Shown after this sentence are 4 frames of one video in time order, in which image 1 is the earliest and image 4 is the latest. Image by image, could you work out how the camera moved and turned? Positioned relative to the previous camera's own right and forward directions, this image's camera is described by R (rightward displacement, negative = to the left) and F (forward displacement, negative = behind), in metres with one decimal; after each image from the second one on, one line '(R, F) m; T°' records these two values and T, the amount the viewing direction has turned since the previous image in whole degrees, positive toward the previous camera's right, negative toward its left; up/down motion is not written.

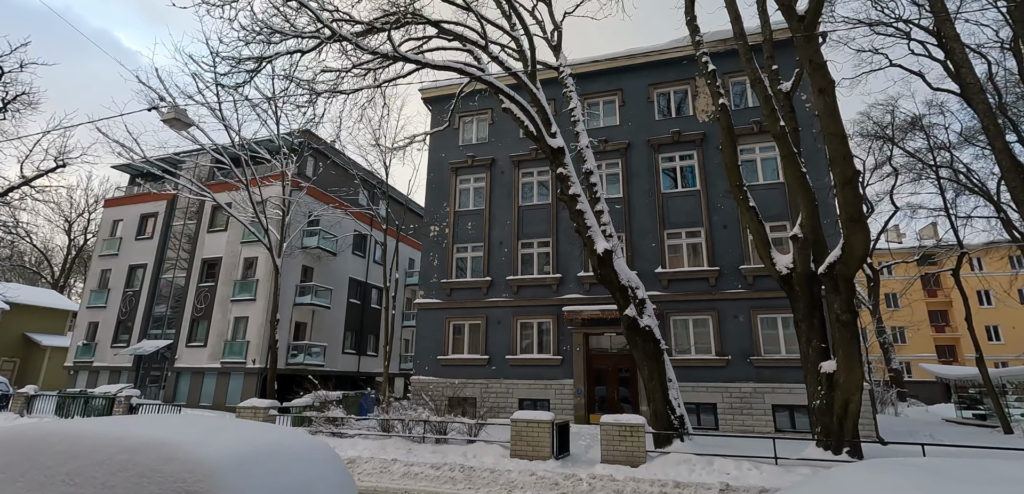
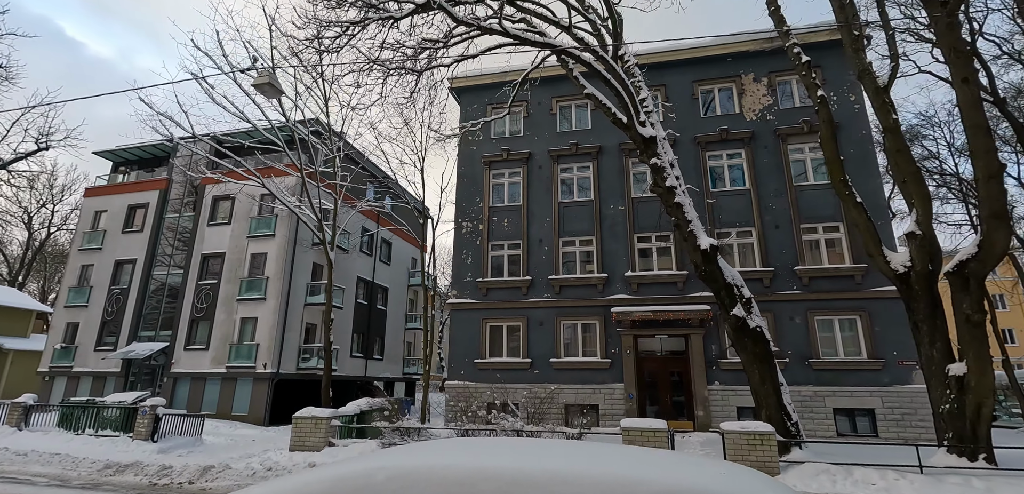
(-2.9, +1.0) m; +4°
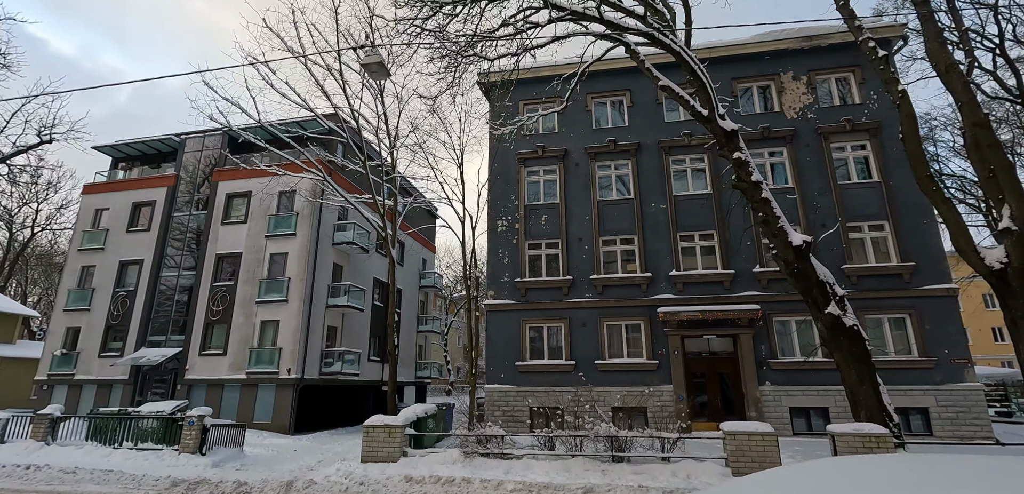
(-2.2, +0.6) m; +3°
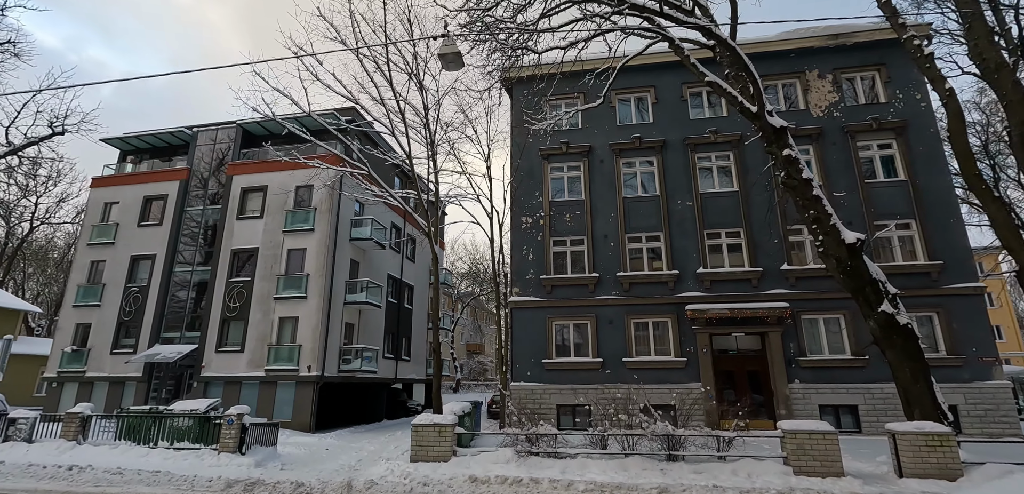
(-1.3, +0.2) m; +1°
